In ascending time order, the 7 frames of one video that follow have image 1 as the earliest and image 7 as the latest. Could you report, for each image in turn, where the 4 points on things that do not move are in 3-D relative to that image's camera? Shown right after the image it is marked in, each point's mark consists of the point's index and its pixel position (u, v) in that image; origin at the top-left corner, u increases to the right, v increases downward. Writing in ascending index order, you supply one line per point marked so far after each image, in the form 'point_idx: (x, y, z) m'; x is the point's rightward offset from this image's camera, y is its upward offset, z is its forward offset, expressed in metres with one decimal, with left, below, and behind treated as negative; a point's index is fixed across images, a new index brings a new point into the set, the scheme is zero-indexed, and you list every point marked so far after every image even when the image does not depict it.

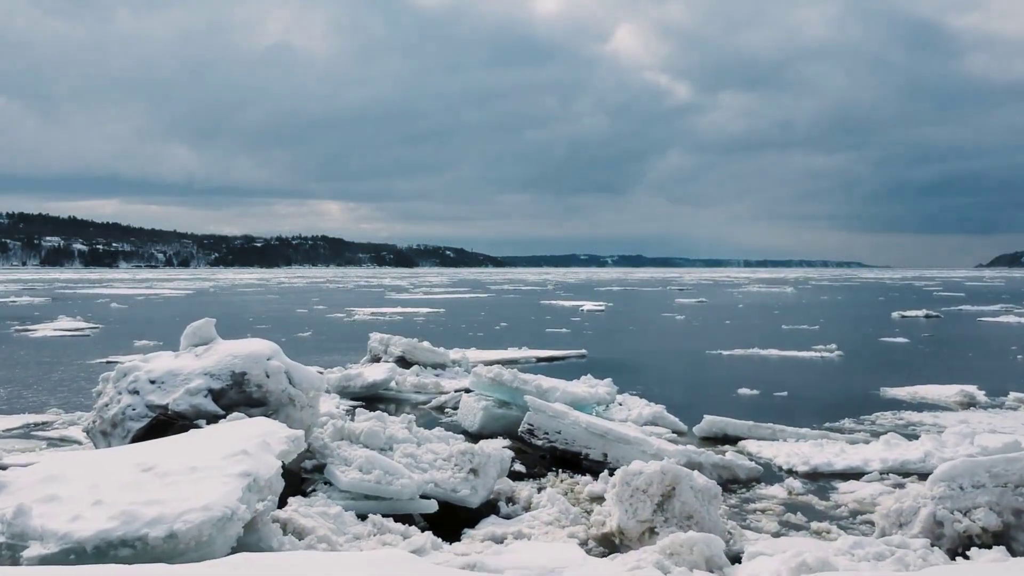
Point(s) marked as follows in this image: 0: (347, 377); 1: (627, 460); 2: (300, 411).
0: (-4.0, -2.1, +17.4) m
1: (+1.7, -2.6, +10.9) m
2: (-2.6, -1.5, +8.9) m
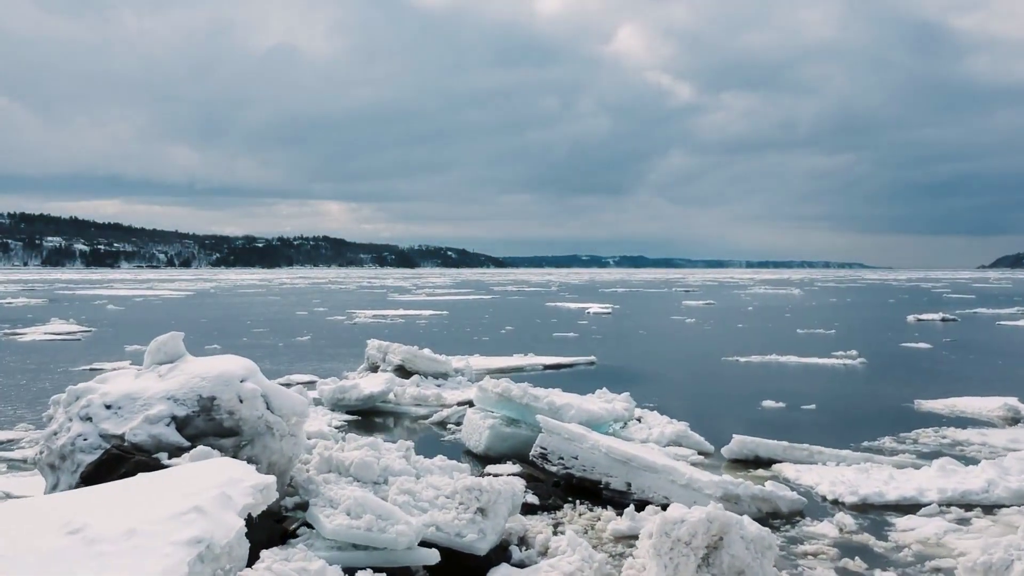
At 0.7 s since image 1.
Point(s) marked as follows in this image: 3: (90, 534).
0: (-3.8, -2.3, +16.1) m
1: (+1.9, -2.7, +9.6) m
2: (-2.5, -1.6, +7.7) m
3: (-2.8, -1.6, +4.7) m
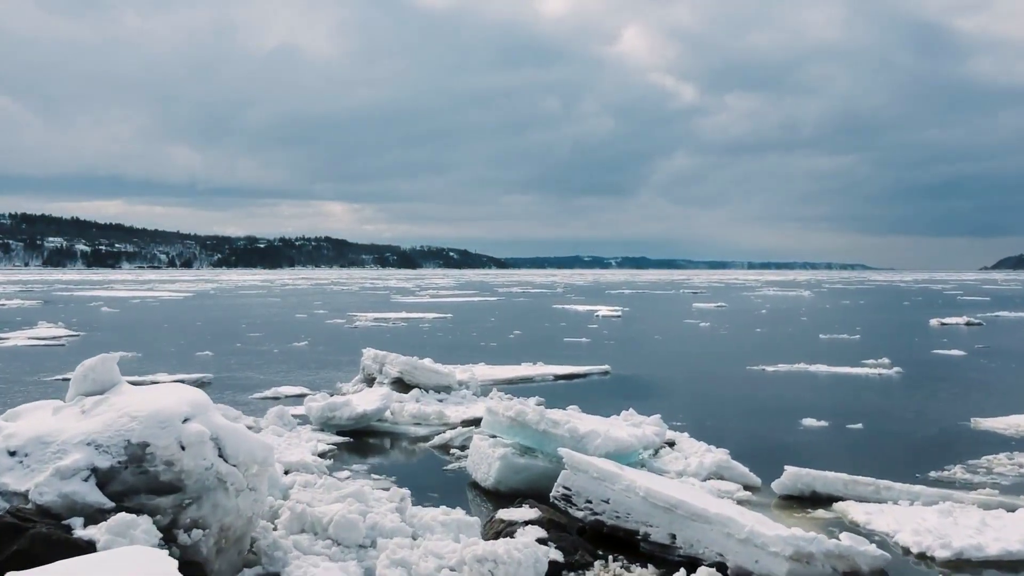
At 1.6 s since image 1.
0: (-3.6, -2.4, +14.4) m
1: (+2.1, -2.8, +7.8) m
2: (-2.3, -1.7, +5.9) m
3: (-2.6, -1.7, +3.0) m
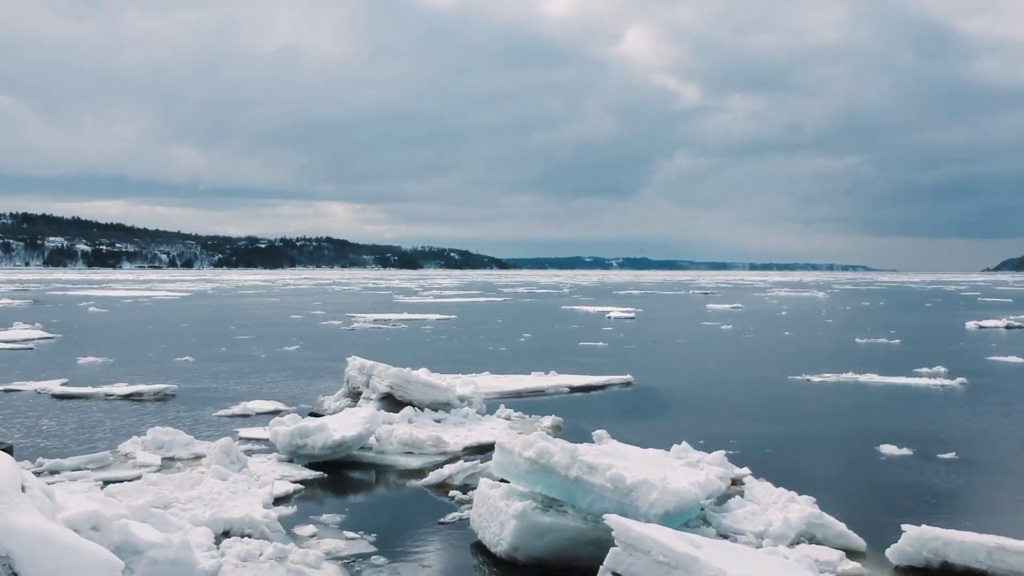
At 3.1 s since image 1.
0: (-3.4, -2.3, +11.6) m
1: (+2.3, -2.7, +5.0) m
2: (-2.1, -1.7, +3.1) m
3: (-2.4, -1.6, +0.2) m
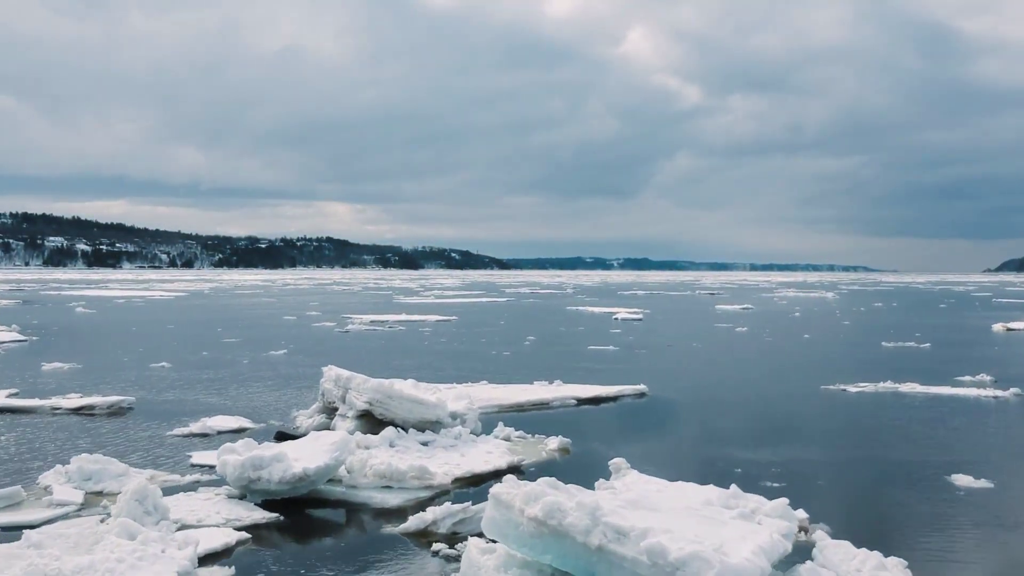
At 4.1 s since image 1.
0: (-3.4, -2.3, +9.5) m
1: (+2.3, -2.7, +2.9) m
2: (-2.1, -1.6, +1.0) m
3: (-2.4, -1.6, -1.9) m
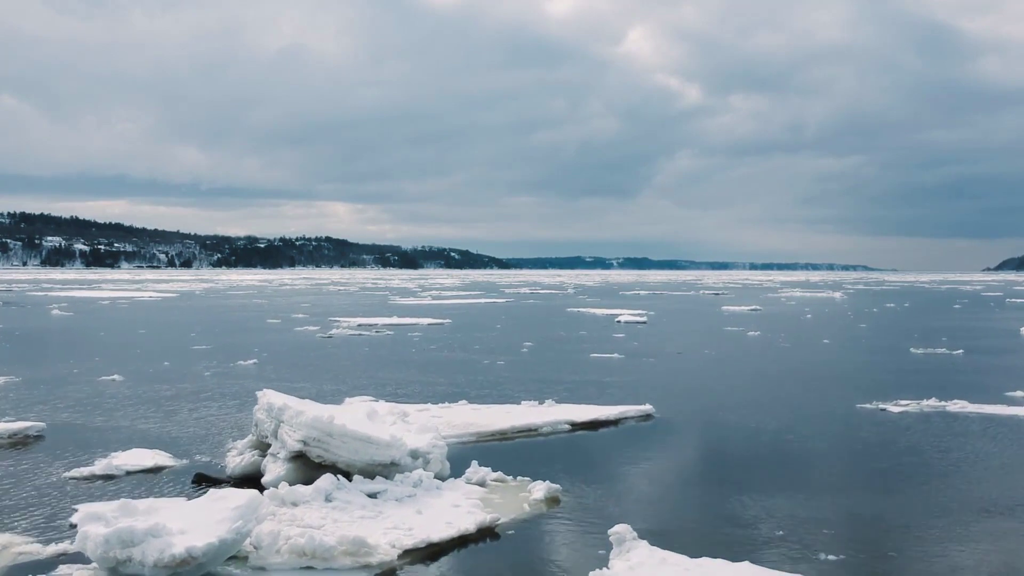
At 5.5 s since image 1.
0: (-3.7, -2.4, +6.9) m
1: (+1.9, -2.8, +0.3) m
2: (-2.5, -1.7, -1.6) m
3: (-2.8, -1.7, -4.5) m
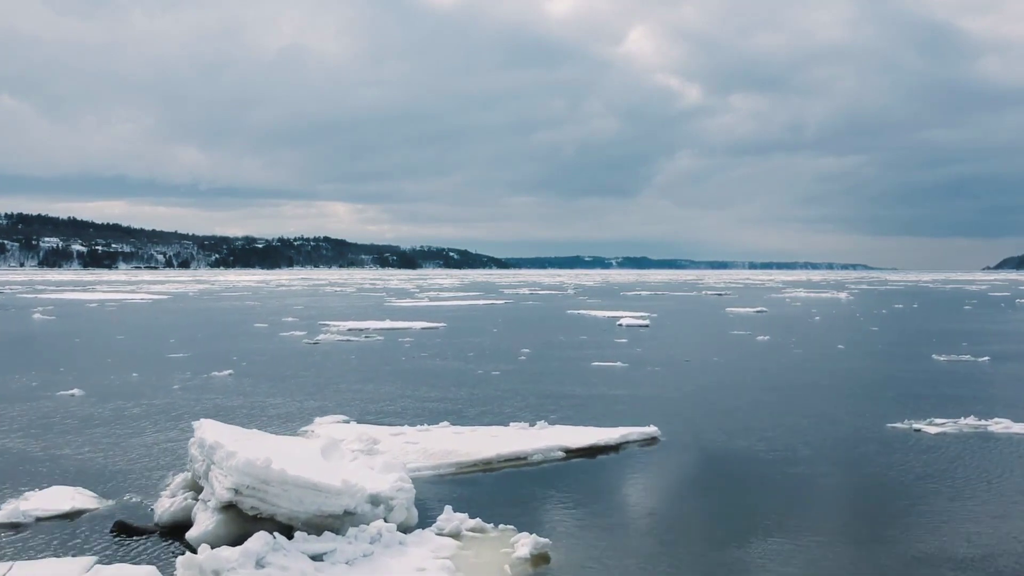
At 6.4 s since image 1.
0: (-4.0, -2.5, +5.2) m
1: (+1.7, -3.0, -1.4) m
2: (-2.7, -1.9, -3.3) m
3: (-3.0, -1.9, -6.2) m
